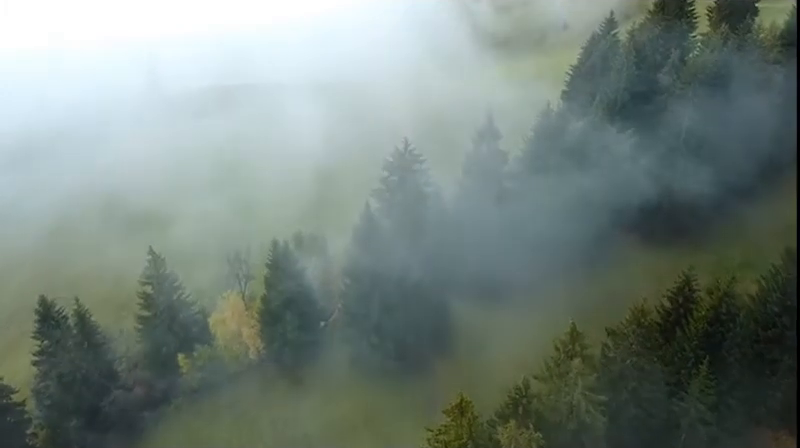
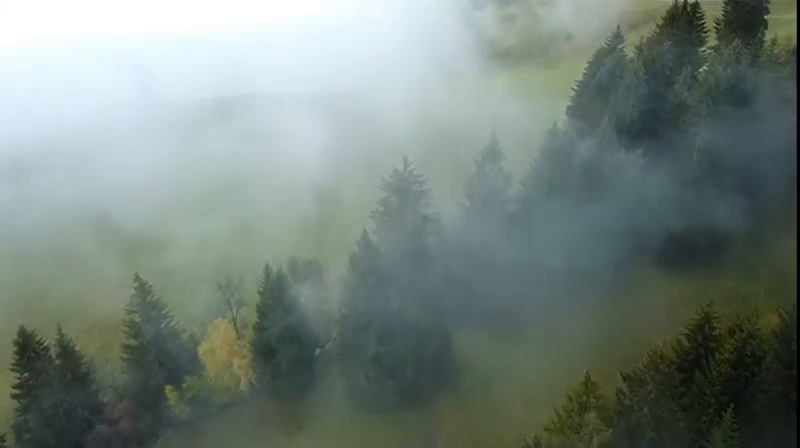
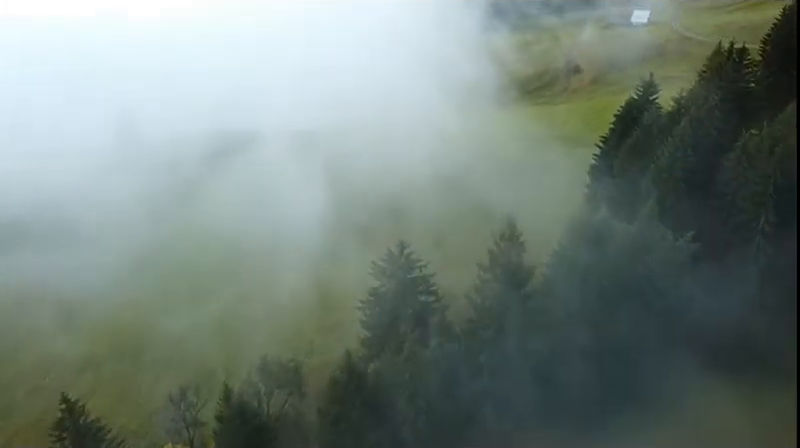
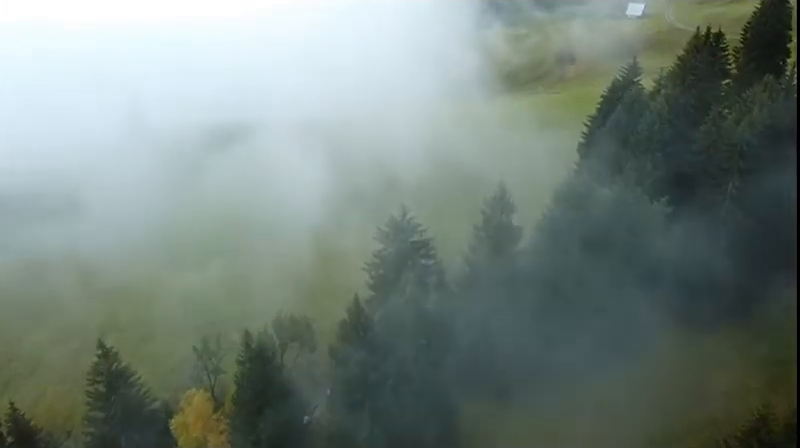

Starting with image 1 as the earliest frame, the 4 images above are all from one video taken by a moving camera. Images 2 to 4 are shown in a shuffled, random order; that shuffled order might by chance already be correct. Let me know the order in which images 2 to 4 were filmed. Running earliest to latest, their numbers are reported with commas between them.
2, 4, 3
